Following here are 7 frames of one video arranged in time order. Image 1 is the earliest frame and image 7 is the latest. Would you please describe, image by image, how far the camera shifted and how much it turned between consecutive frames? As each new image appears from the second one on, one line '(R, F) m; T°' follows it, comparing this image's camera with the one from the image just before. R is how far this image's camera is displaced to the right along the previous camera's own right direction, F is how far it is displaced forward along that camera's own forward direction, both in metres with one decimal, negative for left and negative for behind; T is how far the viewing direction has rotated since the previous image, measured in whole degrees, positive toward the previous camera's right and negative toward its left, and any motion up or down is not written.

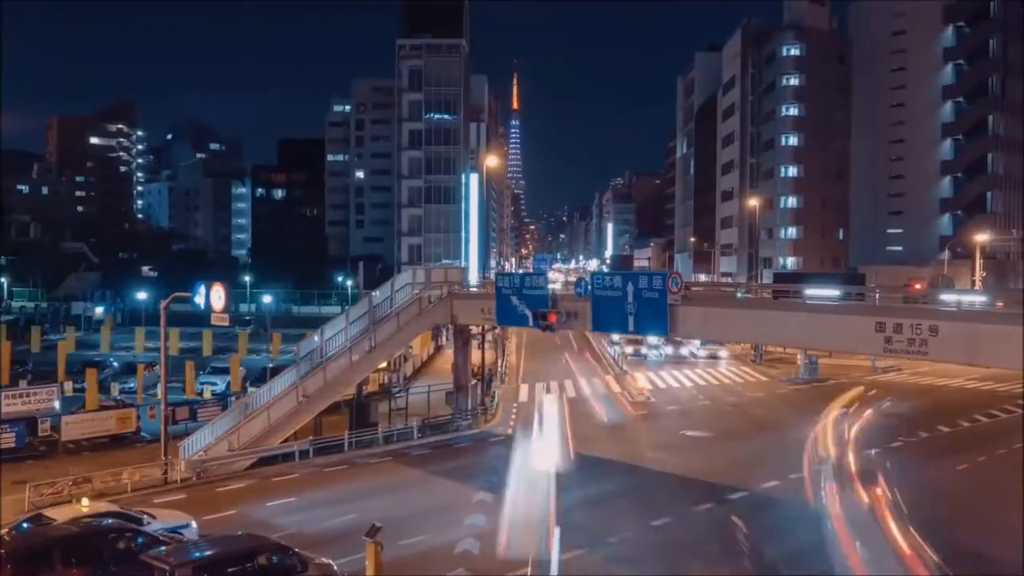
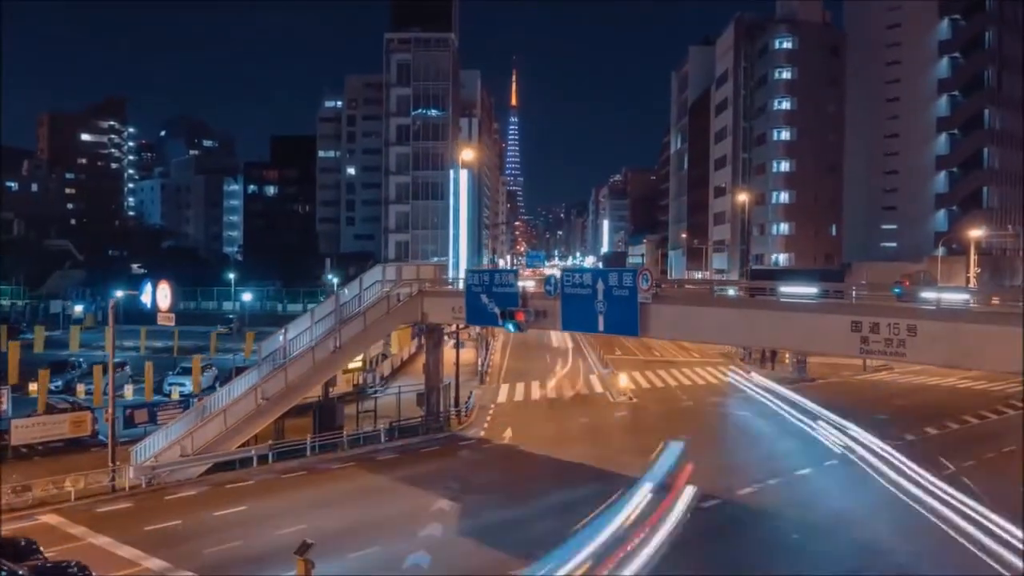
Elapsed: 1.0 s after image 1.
(+0.8, +0.9) m; 0°
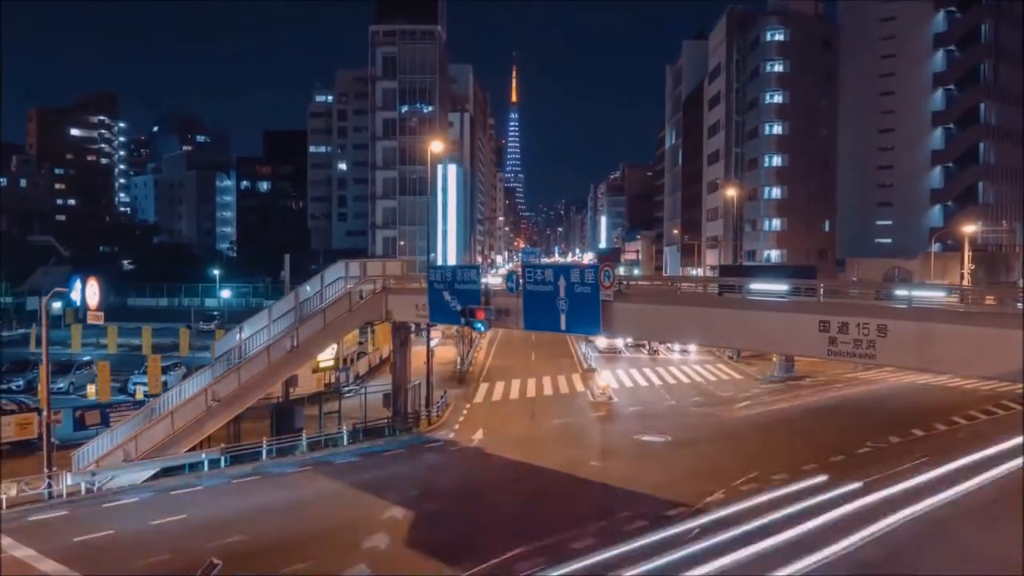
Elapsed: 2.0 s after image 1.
(+1.0, +0.9) m; 0°
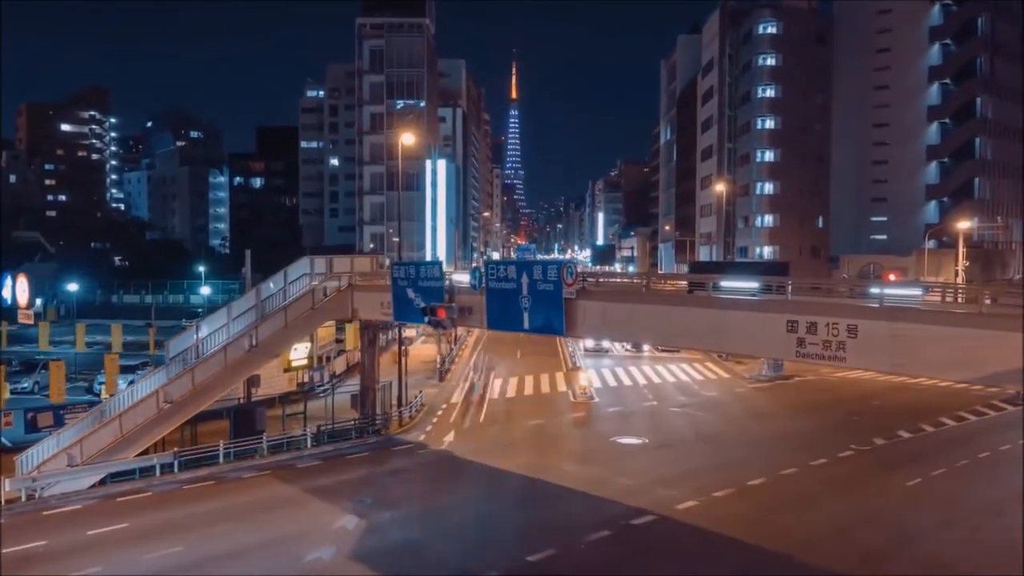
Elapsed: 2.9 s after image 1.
(+0.9, +0.8) m; 0°
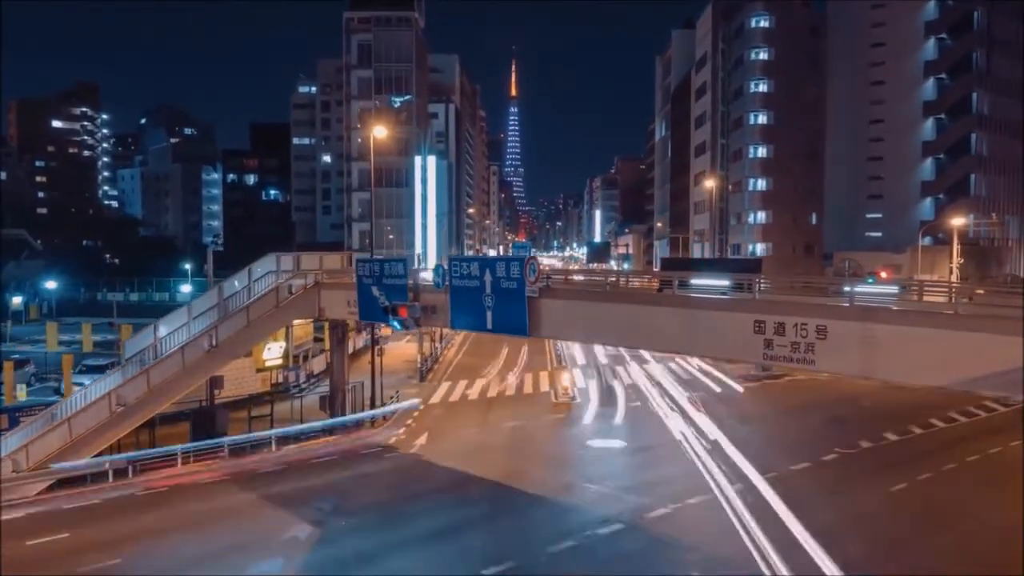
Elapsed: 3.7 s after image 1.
(+0.8, +0.7) m; 0°
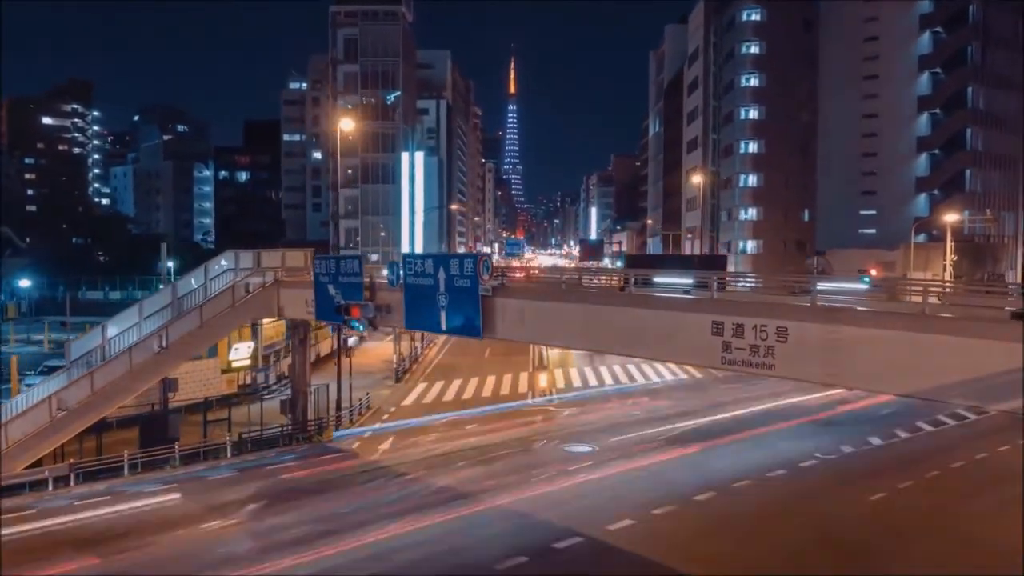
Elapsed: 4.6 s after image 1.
(+0.9, +0.9) m; 0°
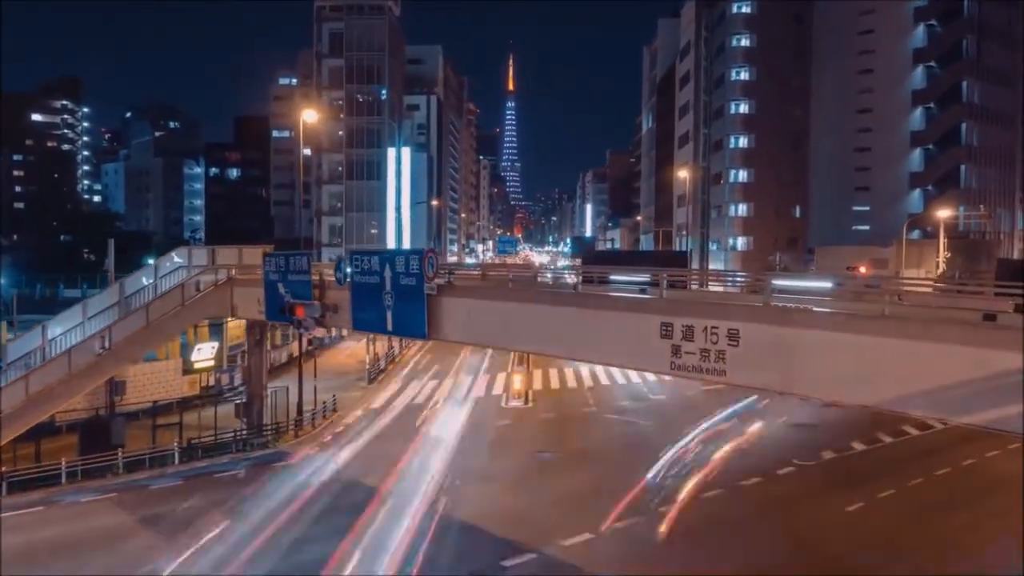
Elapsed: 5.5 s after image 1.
(+0.9, +0.9) m; 0°
